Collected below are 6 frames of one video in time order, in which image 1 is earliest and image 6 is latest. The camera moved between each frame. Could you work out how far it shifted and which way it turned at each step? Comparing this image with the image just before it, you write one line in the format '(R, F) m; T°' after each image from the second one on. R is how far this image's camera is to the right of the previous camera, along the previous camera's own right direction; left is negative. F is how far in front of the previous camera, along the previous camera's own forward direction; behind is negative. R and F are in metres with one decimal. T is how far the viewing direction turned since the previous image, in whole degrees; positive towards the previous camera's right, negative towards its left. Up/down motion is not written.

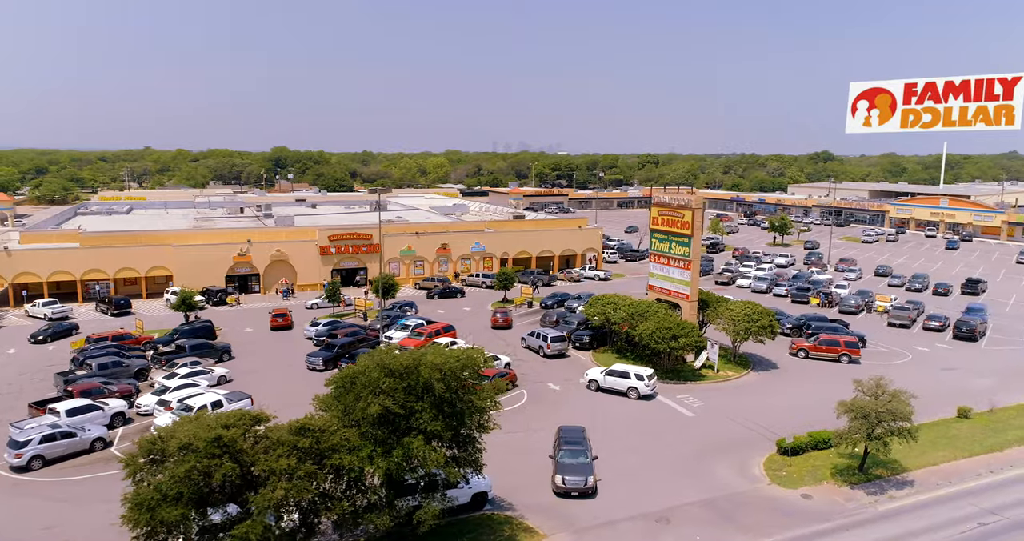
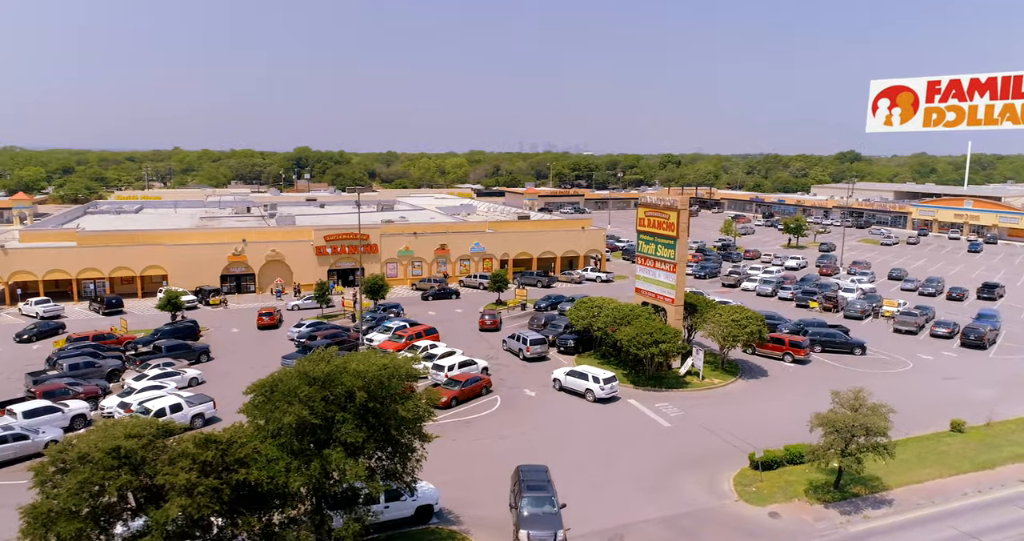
(+2.0, +0.9) m; -2°
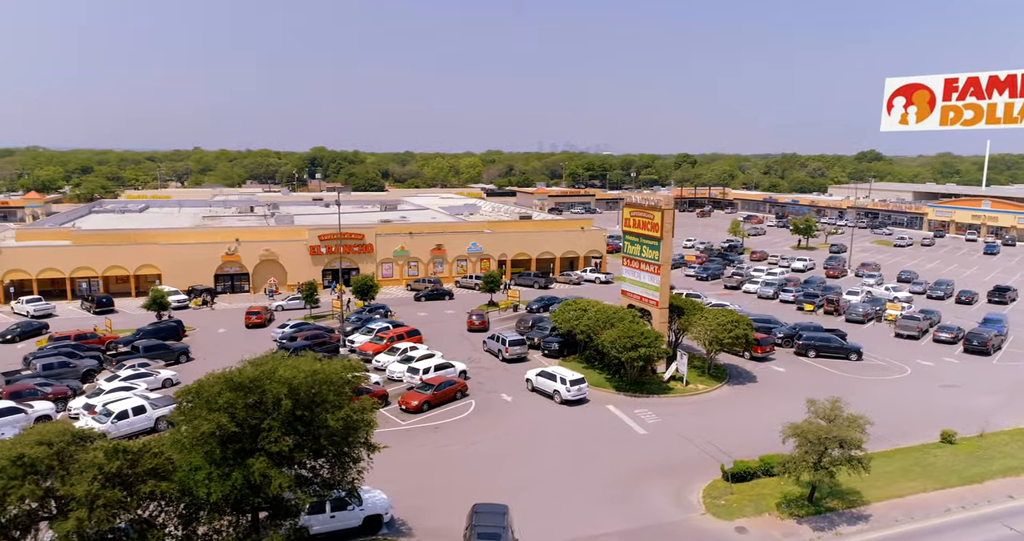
(+1.7, +0.7) m; -2°
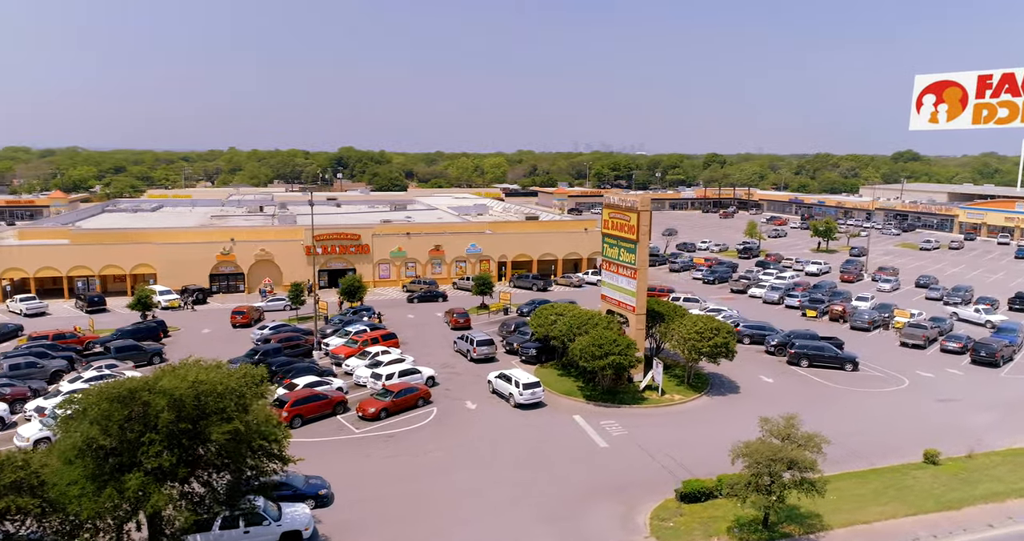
(+2.5, +1.0) m; -3°
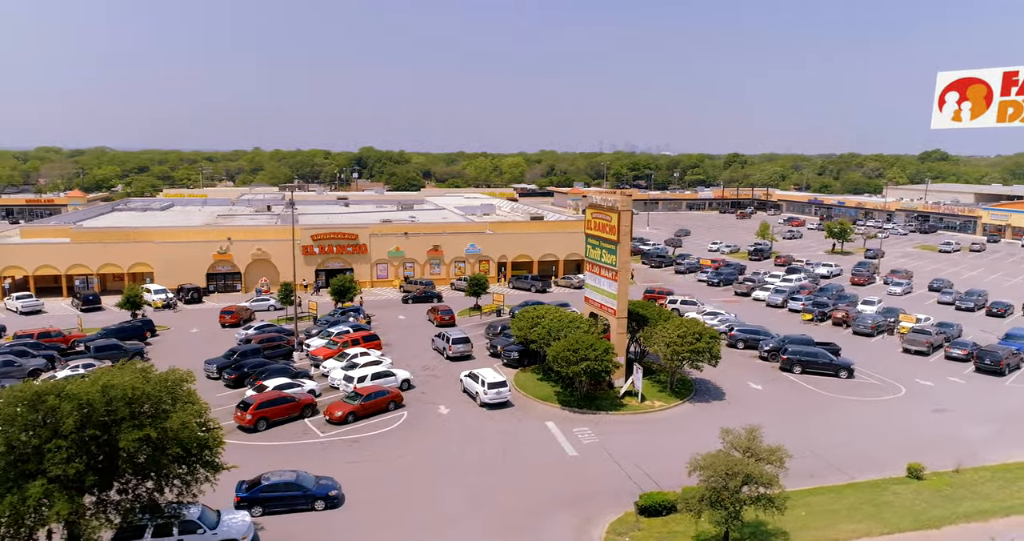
(+1.8, +0.7) m; -2°
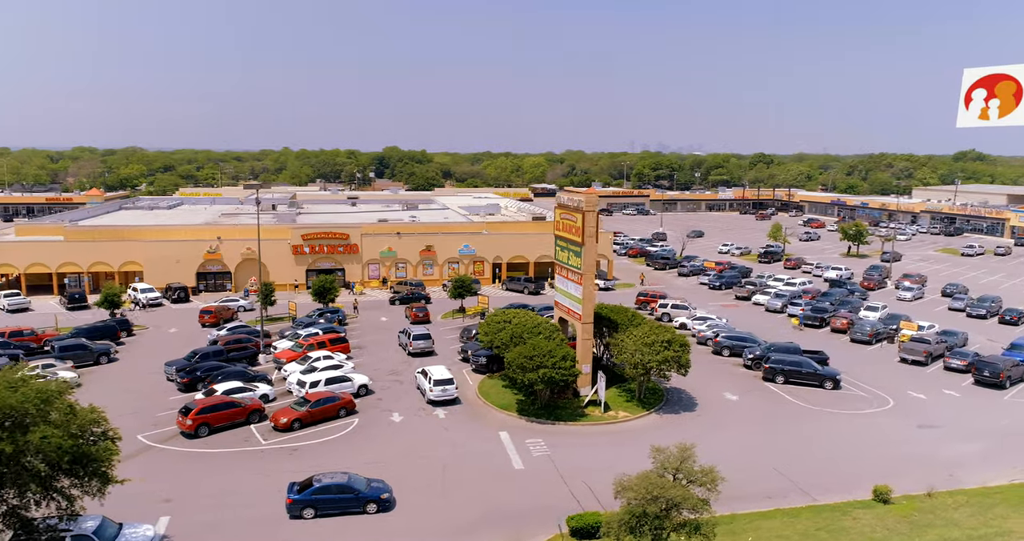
(+2.6, +1.1) m; -2°
